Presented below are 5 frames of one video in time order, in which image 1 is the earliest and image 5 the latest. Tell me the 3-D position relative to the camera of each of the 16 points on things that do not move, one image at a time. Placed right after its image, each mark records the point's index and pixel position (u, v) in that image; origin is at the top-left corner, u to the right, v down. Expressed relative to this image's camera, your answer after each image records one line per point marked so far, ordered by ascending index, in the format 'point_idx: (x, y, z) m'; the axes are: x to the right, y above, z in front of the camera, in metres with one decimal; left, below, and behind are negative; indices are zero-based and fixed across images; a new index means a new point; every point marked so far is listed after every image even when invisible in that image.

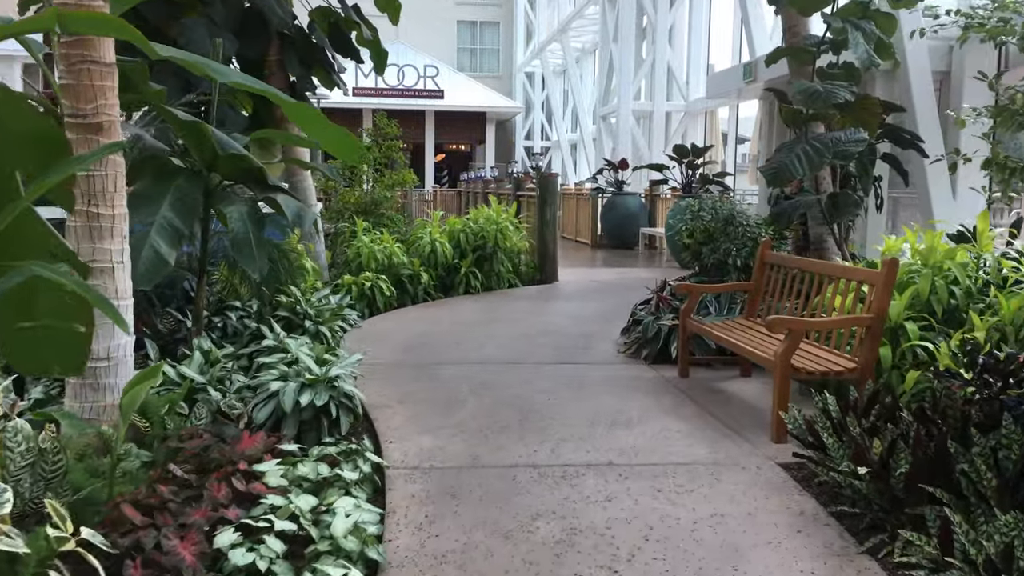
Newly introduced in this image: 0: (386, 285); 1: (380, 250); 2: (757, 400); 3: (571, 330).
0: (-1.0, 0.0, +6.9) m
1: (-1.1, +0.3, +7.2) m
2: (+1.2, -0.6, +4.2) m
3: (+0.4, -0.3, +5.9) m
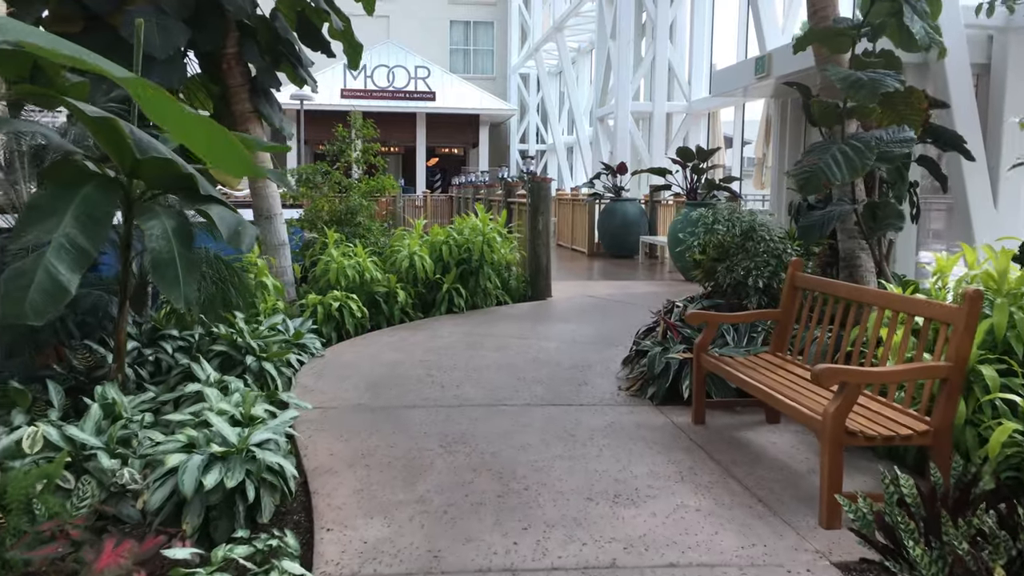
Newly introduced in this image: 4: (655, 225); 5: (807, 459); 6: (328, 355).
0: (-1.1, -0.1, +6.1) m
1: (-1.2, +0.2, +6.4) m
2: (+1.1, -0.7, +3.4) m
3: (+0.3, -0.5, +5.2) m
4: (+2.0, +0.9, +11.7) m
5: (+1.2, -0.7, +3.4) m
6: (-1.2, -0.4, +5.2) m
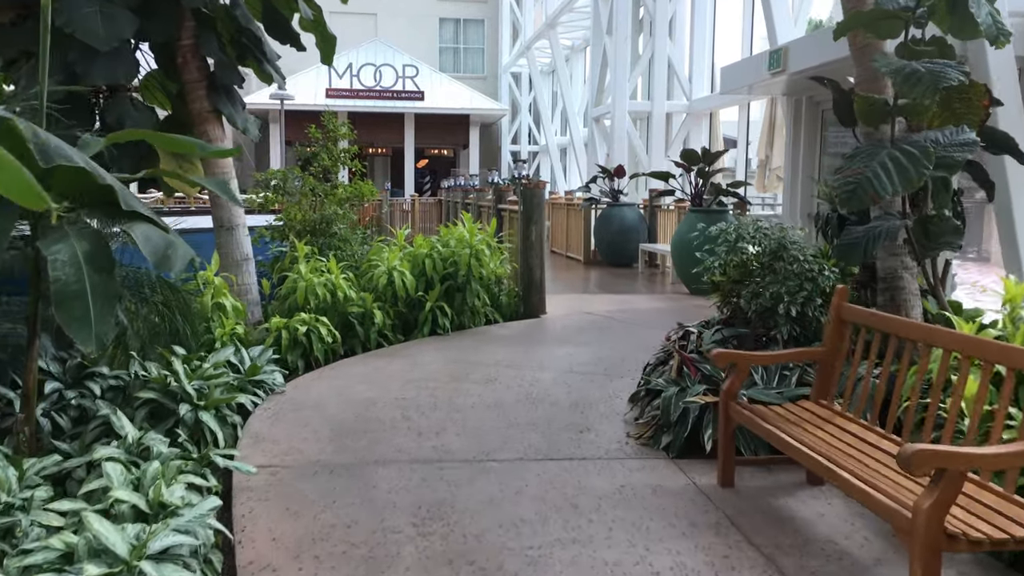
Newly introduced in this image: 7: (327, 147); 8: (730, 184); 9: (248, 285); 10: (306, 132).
0: (-1.2, -0.3, +5.4) m
1: (-1.3, 0.0, +5.7) m
2: (+1.1, -0.8, +2.7) m
3: (+0.3, -0.6, +4.5) m
4: (+1.9, +0.8, +11.1) m
5: (+1.2, -0.8, +2.7) m
6: (-1.2, -0.6, +4.5) m
7: (-1.7, +1.3, +7.5) m
8: (+2.2, +1.0, +8.2) m
9: (-1.9, 0.0, +6.0) m
10: (-1.9, +1.4, +7.5) m
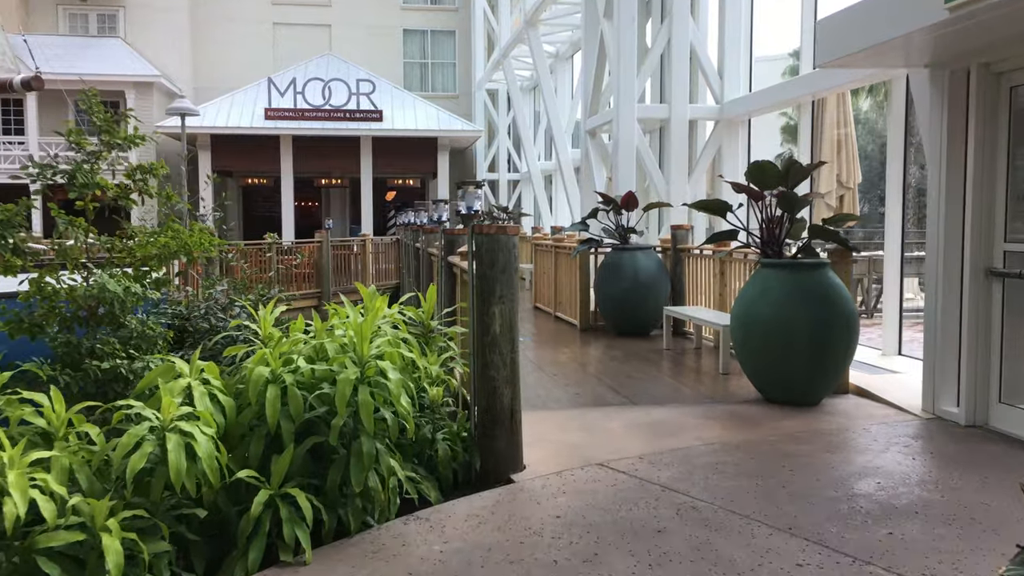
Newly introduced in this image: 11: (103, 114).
0: (-1.4, -0.8, +2.0) m
1: (-1.5, -0.5, +2.3) m
2: (+0.9, -1.3, -0.6) m
3: (+0.1, -1.1, +1.1) m
4: (+1.6, 0.0, +7.8) m
5: (+1.0, -1.3, -0.6) m
6: (-1.4, -1.1, +1.1) m
7: (-2.0, +0.6, +4.1) m
8: (+1.9, +0.4, +4.9) m
9: (-2.1, -0.6, +2.6) m
10: (-2.1, +0.8, +4.2) m
11: (-1.9, +0.8, +4.1) m
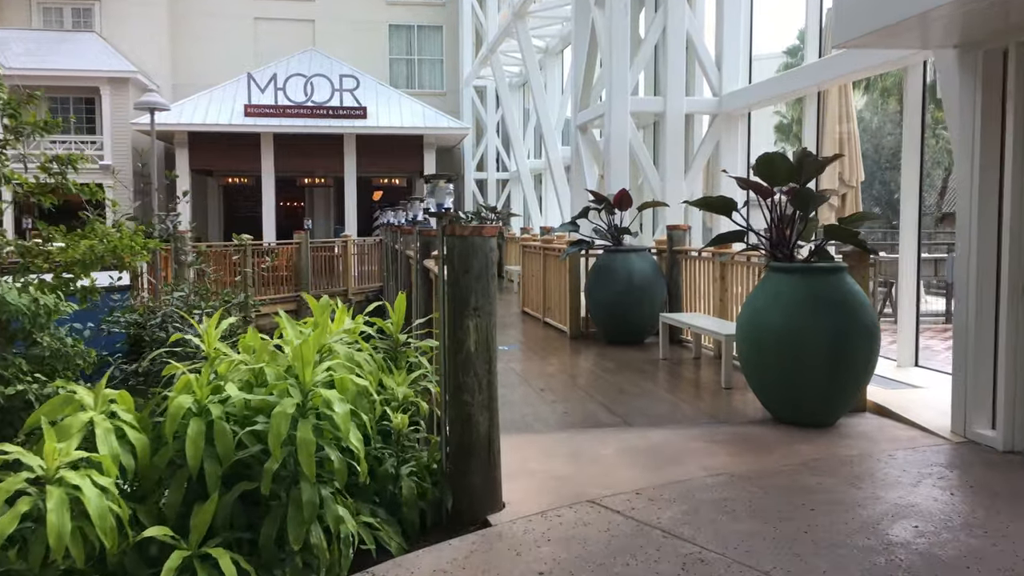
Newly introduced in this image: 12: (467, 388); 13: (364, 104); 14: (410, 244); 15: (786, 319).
0: (-1.5, -0.9, +1.5) m
1: (-1.6, -0.6, +1.8) m
2: (+0.9, -1.3, -1.2) m
3: (0.0, -1.1, +0.6) m
4: (+1.4, 0.0, +7.3) m
5: (+1.0, -1.3, -1.2) m
6: (-1.5, -1.1, +0.6) m
7: (-2.1, +0.6, +3.6) m
8: (+1.8, +0.4, +4.4) m
9: (-2.2, -0.6, +2.0) m
10: (-2.2, +0.7, +3.6) m
11: (-2.0, +0.8, +3.6) m
12: (-0.2, -0.4, +3.2) m
13: (-3.1, +3.9, +17.6) m
14: (-0.8, +0.3, +6.6) m
15: (+1.4, -0.2, +4.3) m
